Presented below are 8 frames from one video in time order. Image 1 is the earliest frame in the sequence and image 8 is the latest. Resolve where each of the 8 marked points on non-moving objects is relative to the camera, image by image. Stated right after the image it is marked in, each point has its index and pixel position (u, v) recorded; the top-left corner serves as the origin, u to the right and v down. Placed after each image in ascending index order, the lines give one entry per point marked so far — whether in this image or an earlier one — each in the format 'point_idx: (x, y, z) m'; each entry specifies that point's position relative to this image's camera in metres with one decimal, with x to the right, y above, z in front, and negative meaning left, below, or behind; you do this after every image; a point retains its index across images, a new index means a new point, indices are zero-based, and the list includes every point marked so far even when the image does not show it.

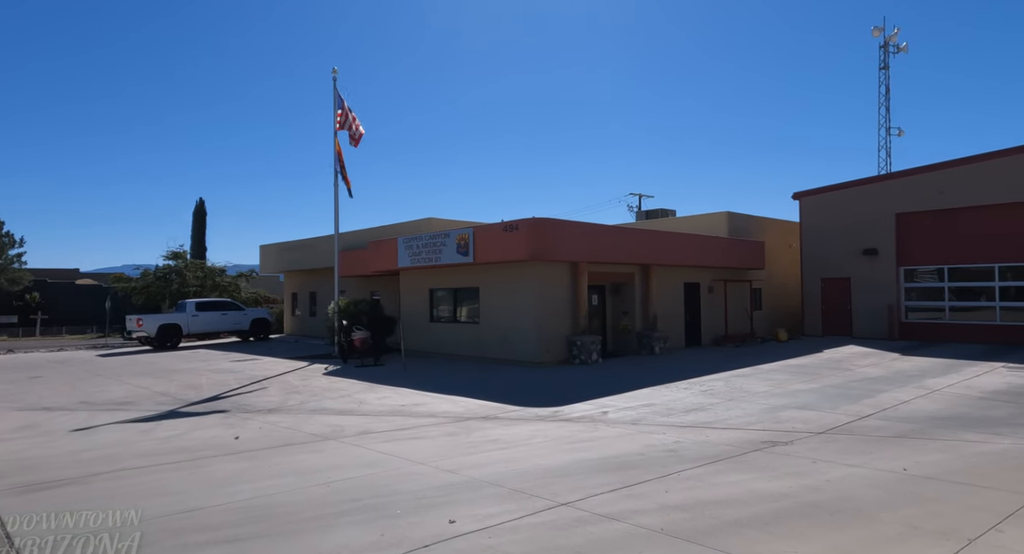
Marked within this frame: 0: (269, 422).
0: (-3.4, -2.0, +9.8) m
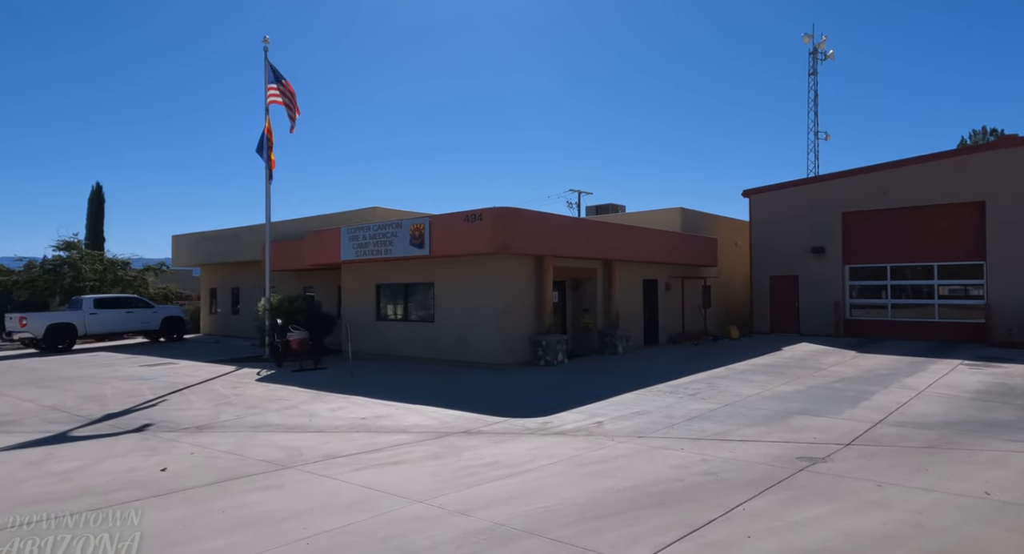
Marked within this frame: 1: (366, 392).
0: (-3.6, -2.0, +8.3) m
1: (-3.0, -2.4, +14.6) m
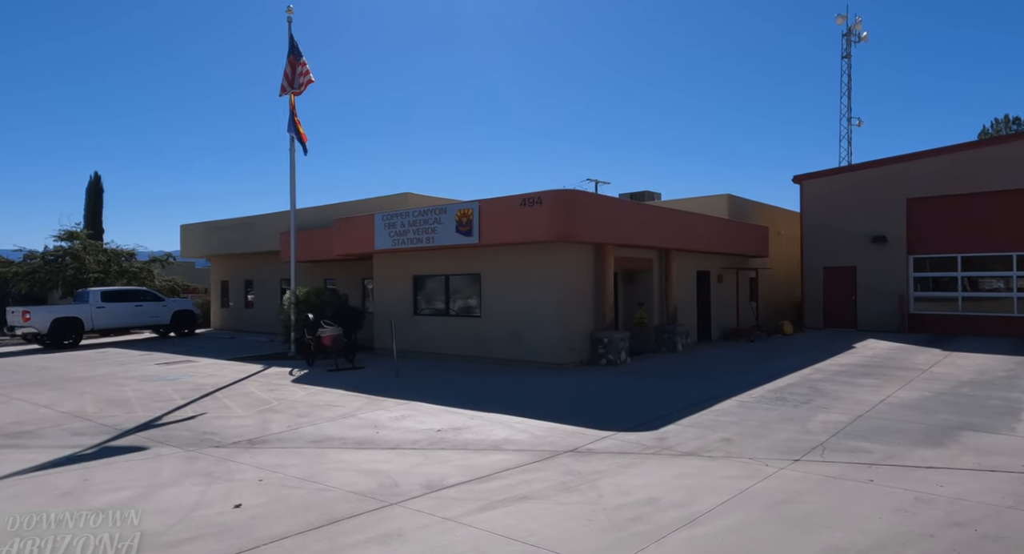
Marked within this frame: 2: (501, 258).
0: (-2.4, -1.9, +7.0) m
1: (-1.7, -2.2, +13.2) m
2: (-0.3, +0.5, +16.4) m
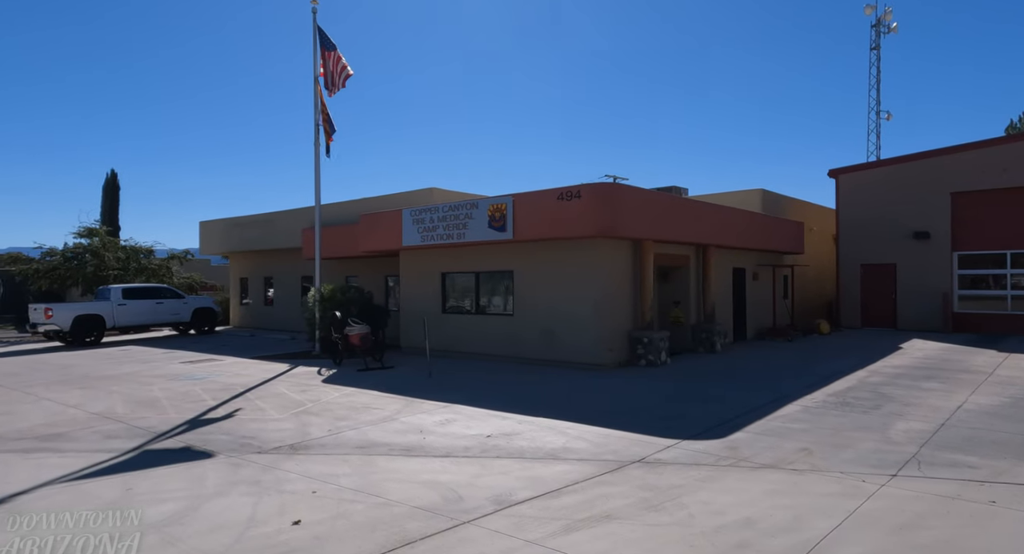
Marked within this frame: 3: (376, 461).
0: (-1.8, -1.9, +6.5) m
1: (-1.0, -2.2, +12.8) m
2: (+0.5, +0.5, +16.0) m
3: (-1.4, -1.9, +7.5) m
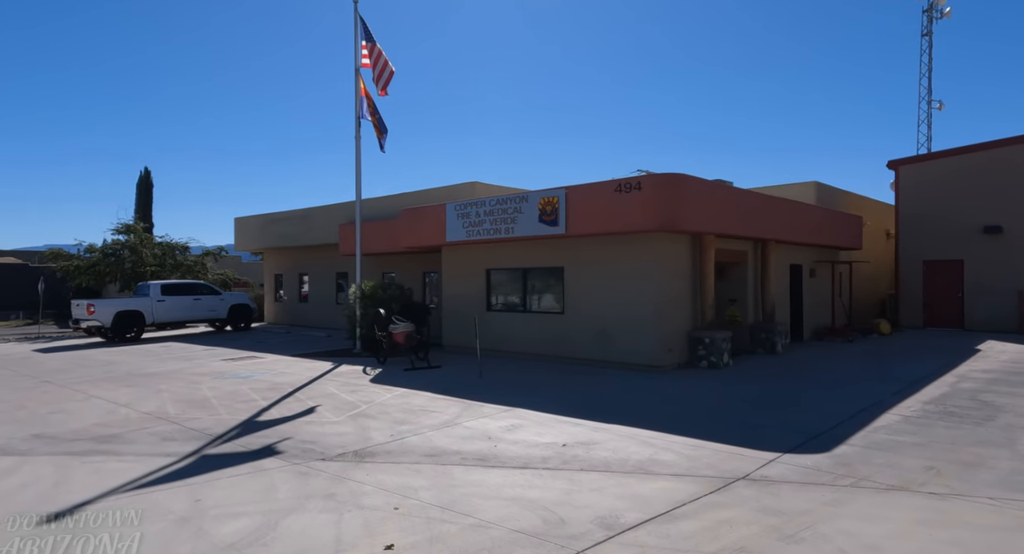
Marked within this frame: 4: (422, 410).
0: (-1.0, -1.8, +6.0) m
1: (0.0, -2.1, +12.2) m
2: (+1.7, +0.6, +15.3) m
3: (-0.6, -1.9, +6.9) m
4: (-1.3, -2.0, +10.7) m
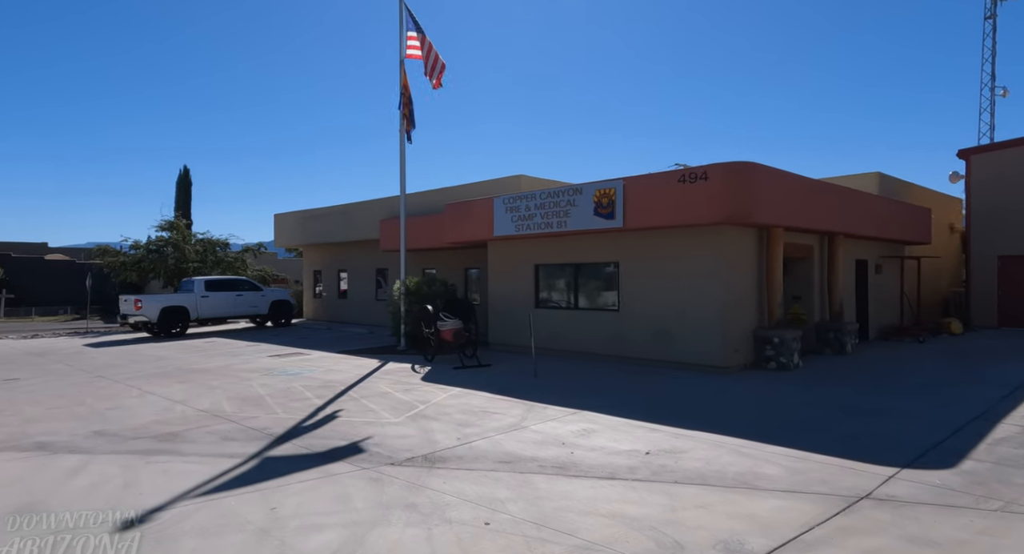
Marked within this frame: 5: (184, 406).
0: (-0.2, -1.8, +5.5) m
1: (+1.0, -2.0, +11.6) m
2: (+2.8, +0.7, +14.7) m
3: (+0.2, -1.8, +6.4) m
4: (-0.4, -1.9, +10.1) m
5: (-4.6, -1.9, +10.0) m
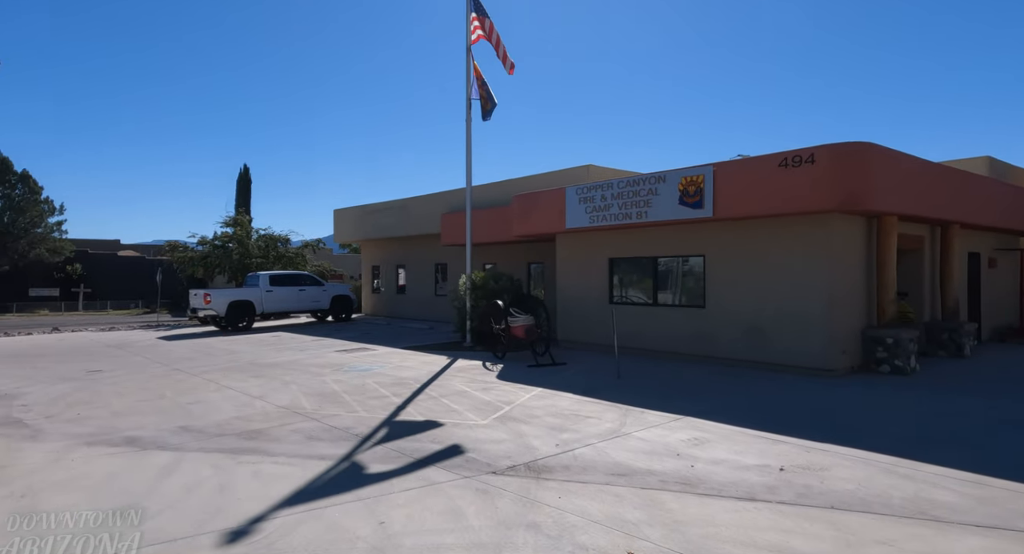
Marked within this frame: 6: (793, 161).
0: (+0.7, -1.7, +4.7) m
1: (+2.4, -1.9, +10.7) m
2: (+4.4, +0.8, +13.6) m
3: (+1.2, -1.8, +5.6) m
4: (+0.9, -1.8, +9.3) m
5: (-3.4, -1.7, +9.5) m
6: (+4.7, +1.9, +12.0) m
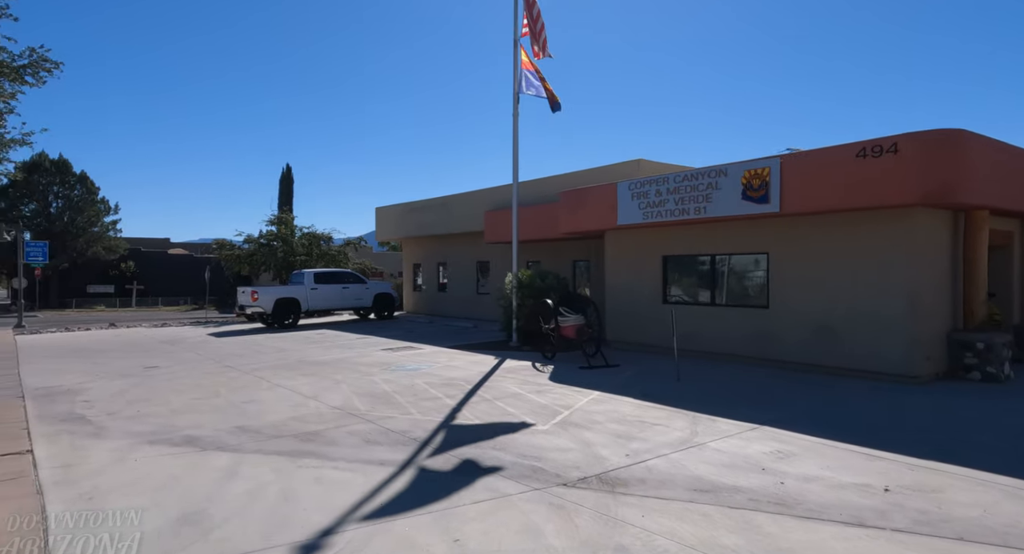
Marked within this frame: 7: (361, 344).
0: (+1.2, -1.7, +4.1) m
1: (+3.2, -1.9, +10.1) m
2: (+5.4, +0.8, +12.8) m
3: (+1.7, -1.7, +5.0) m
4: (+1.6, -1.8, +8.8) m
5: (-2.6, -1.7, +9.1) m
6: (+5.6, +1.9, +11.2) m
7: (-4.2, -1.9, +19.9) m
